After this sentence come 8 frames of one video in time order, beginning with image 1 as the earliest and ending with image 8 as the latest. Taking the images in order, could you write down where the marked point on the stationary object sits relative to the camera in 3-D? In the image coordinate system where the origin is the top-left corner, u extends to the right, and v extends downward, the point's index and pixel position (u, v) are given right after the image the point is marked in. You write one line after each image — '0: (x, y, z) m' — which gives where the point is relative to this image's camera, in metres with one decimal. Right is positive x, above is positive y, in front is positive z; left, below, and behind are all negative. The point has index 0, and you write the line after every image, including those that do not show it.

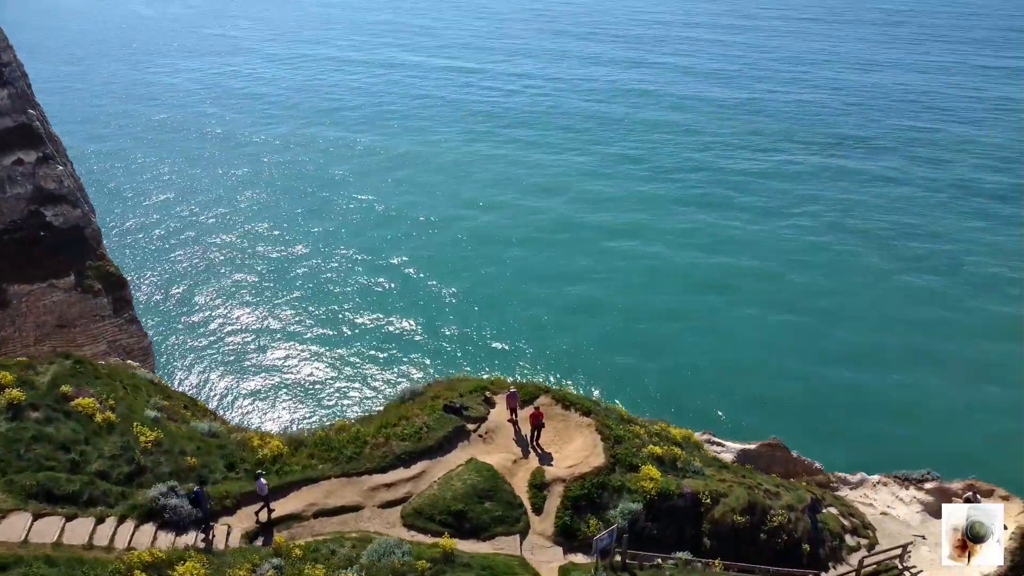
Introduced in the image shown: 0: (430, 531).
0: (-2.2, -6.6, +19.8) m
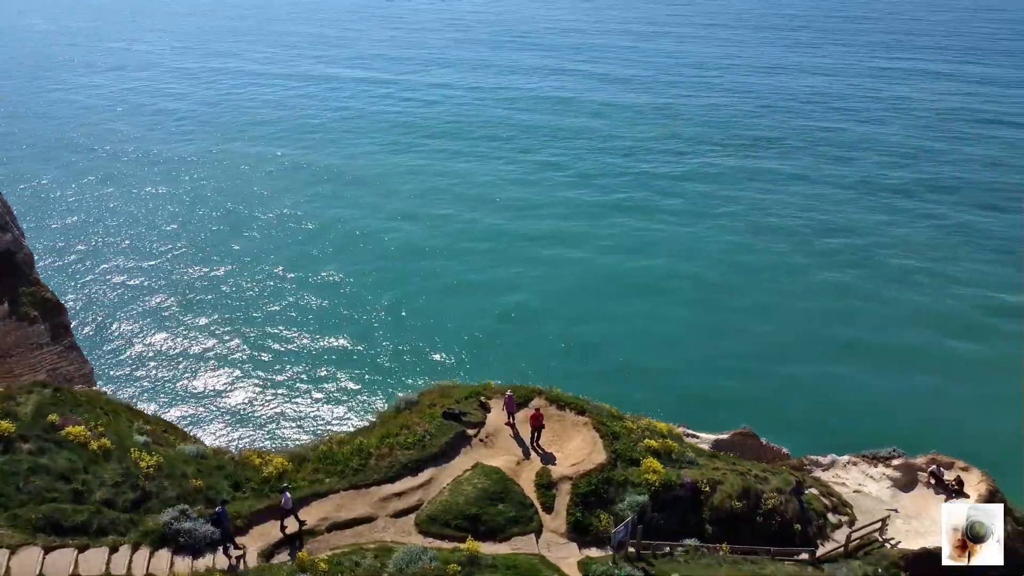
0: (-1.7, -6.8, +19.8) m
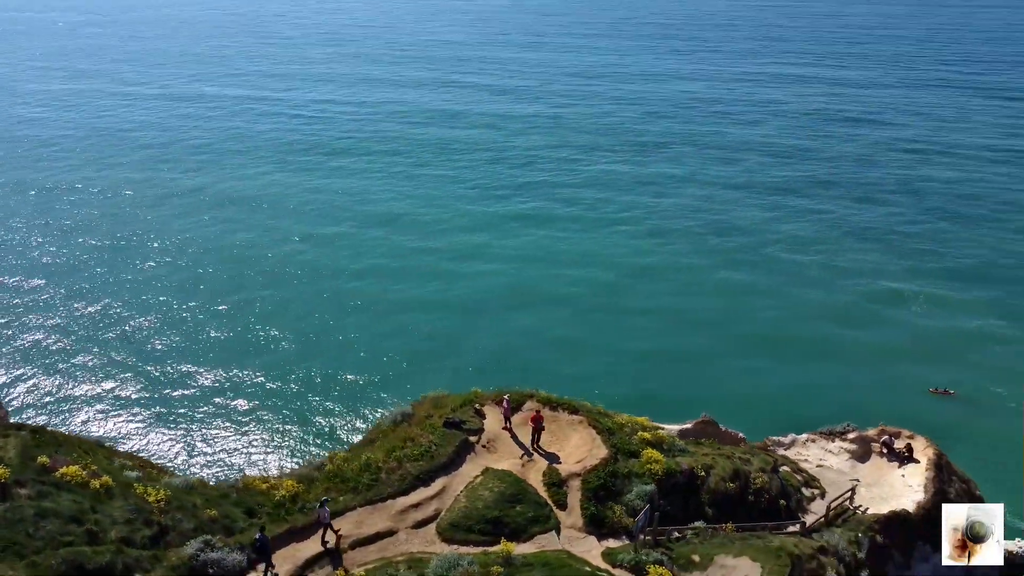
0: (-1.1, -7.0, +20.0) m
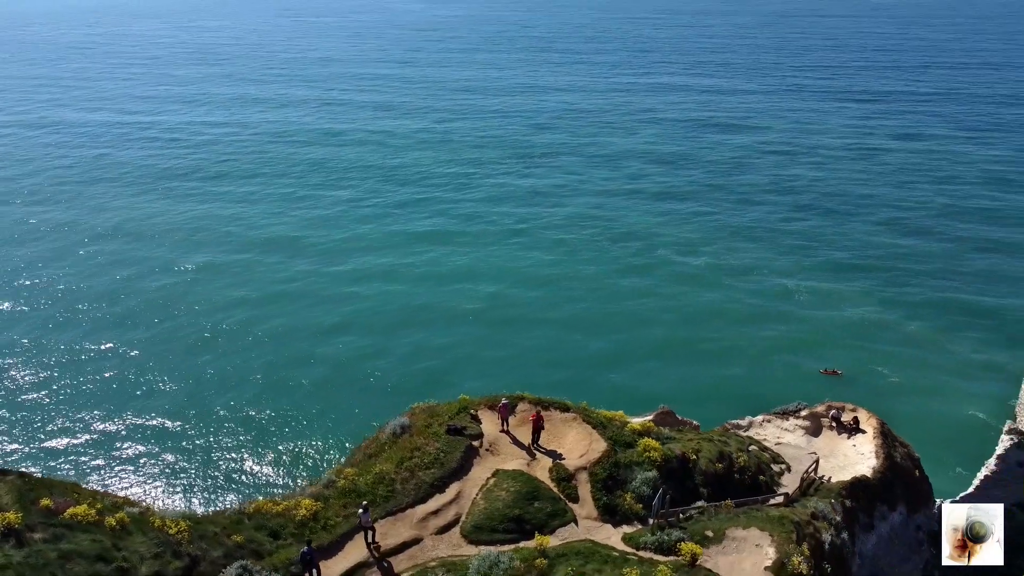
0: (-0.4, -7.1, +20.4) m
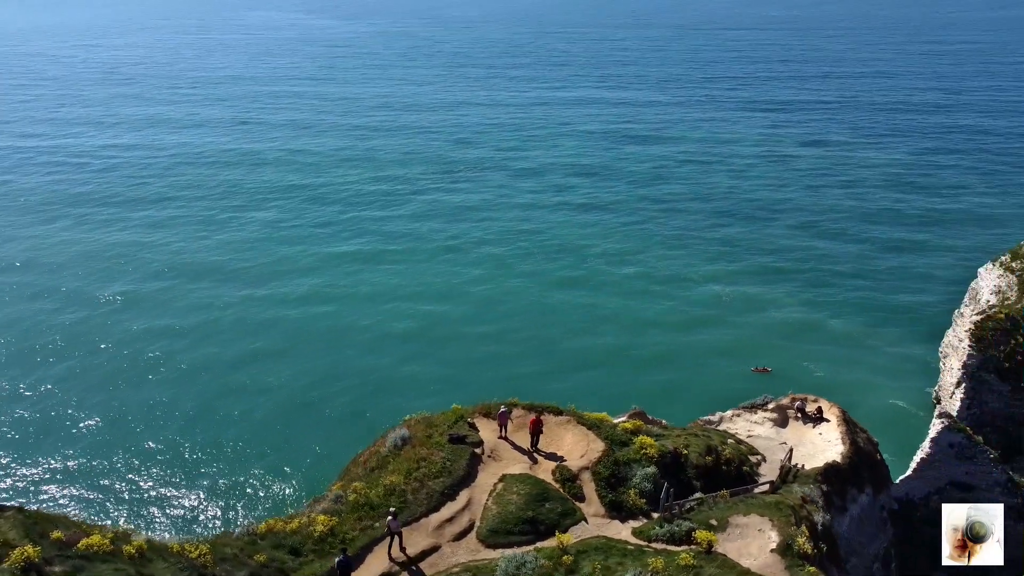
0: (+0.1, -7.3, +20.8) m
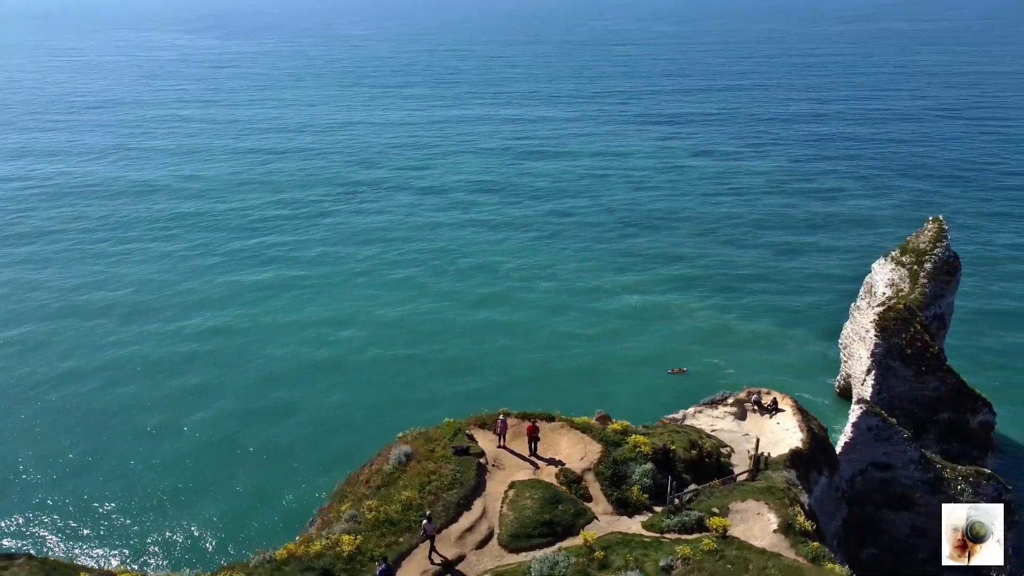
0: (+0.7, -7.6, +21.4) m
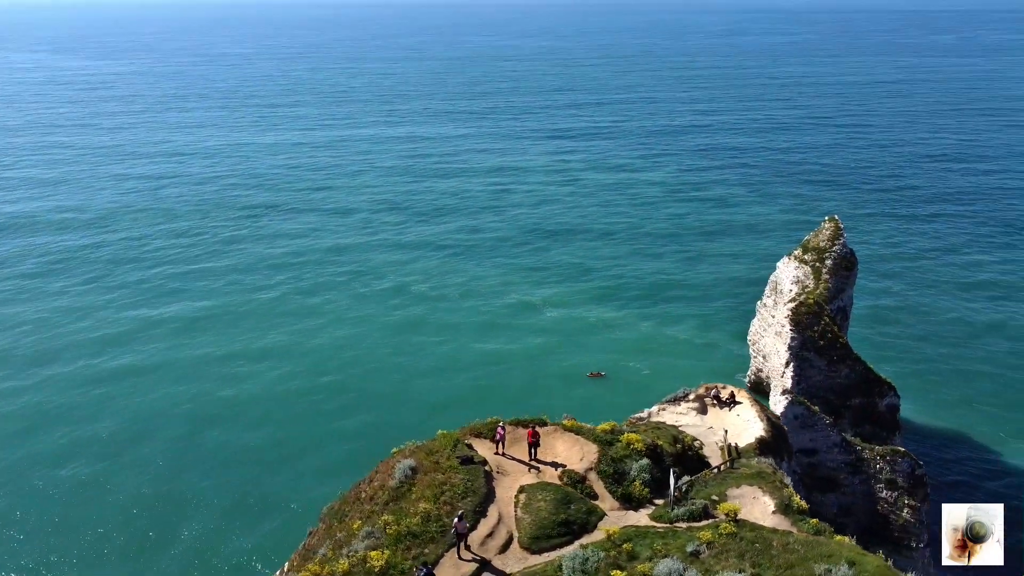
0: (+1.4, -7.8, +22.0) m
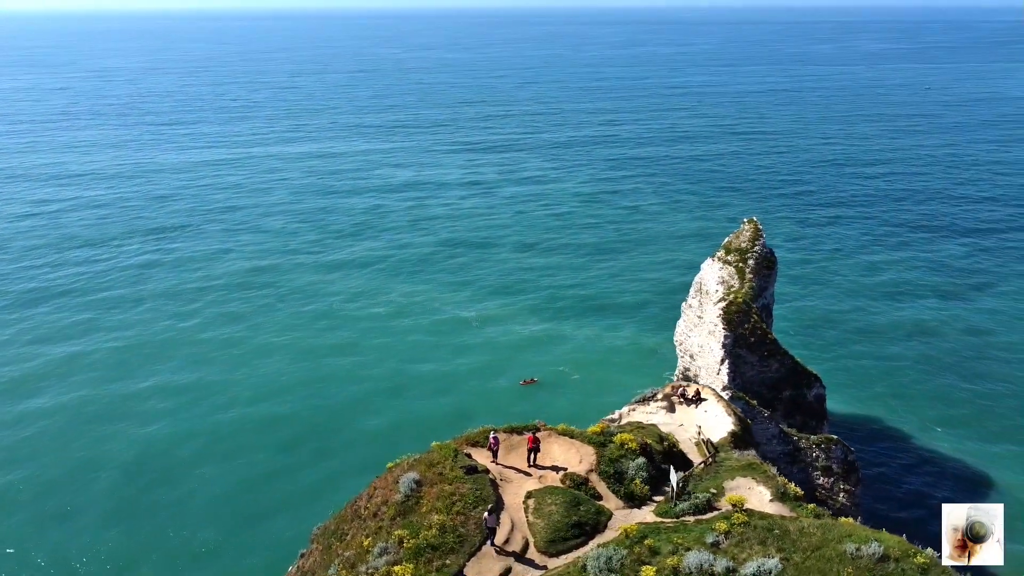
0: (+1.9, -8.0, +22.3) m
